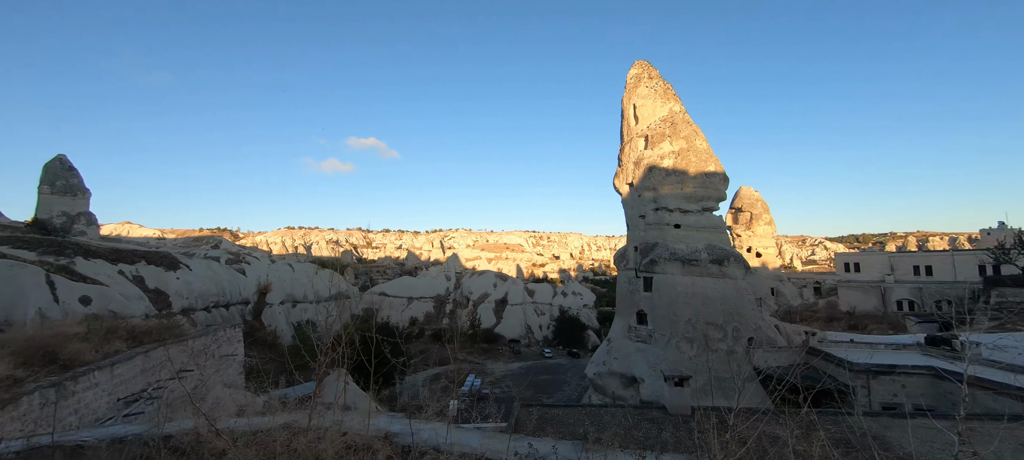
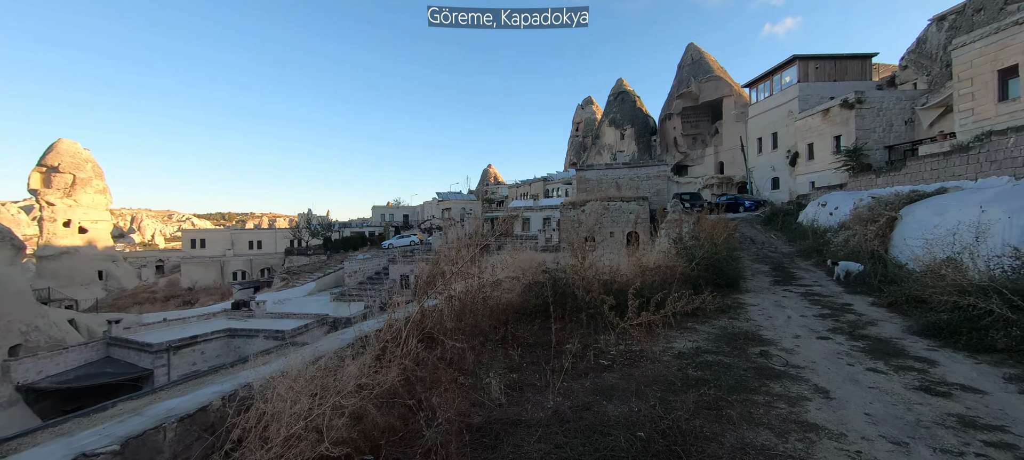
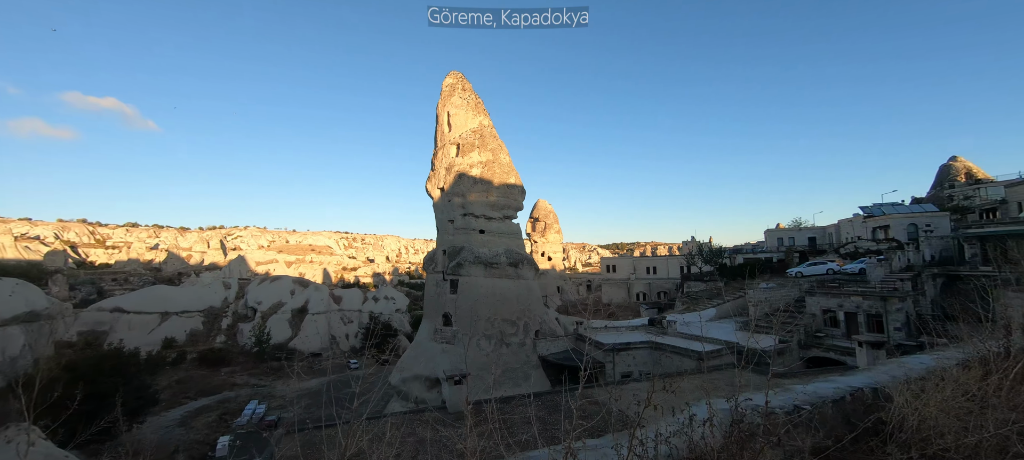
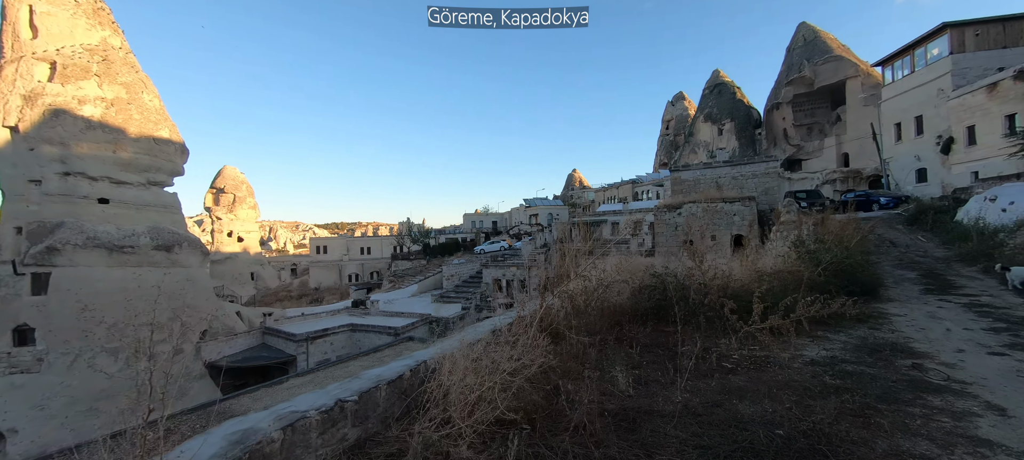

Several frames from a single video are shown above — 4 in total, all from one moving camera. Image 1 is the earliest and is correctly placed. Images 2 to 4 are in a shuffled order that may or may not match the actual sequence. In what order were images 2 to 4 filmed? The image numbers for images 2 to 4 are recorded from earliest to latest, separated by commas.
3, 4, 2
